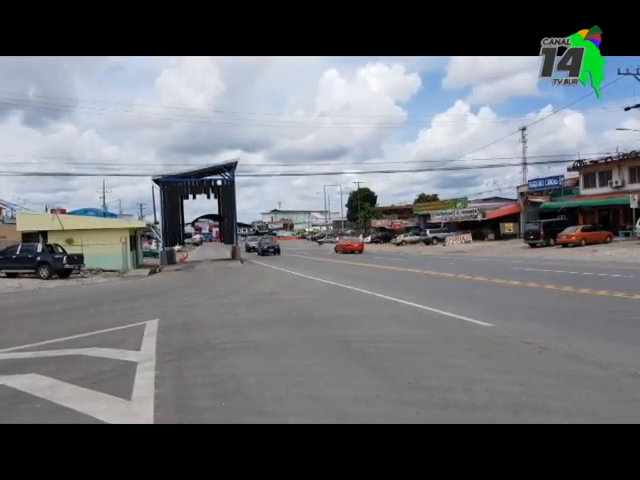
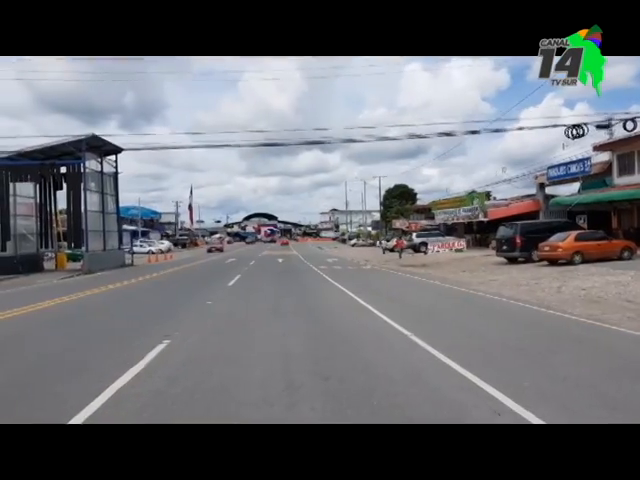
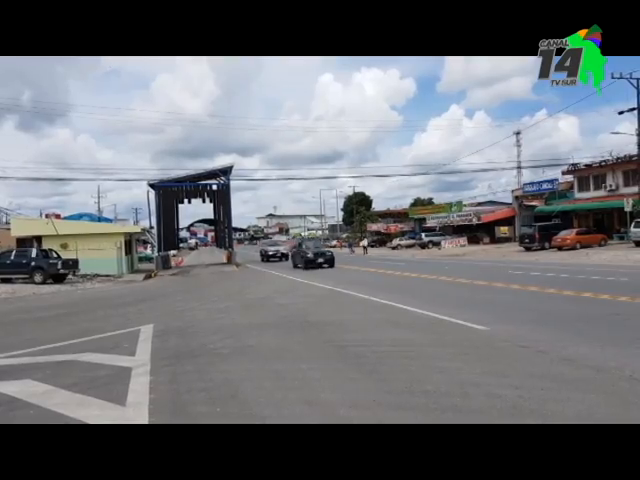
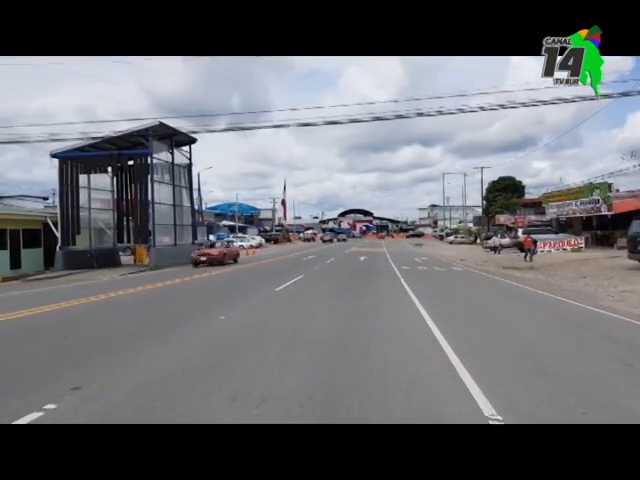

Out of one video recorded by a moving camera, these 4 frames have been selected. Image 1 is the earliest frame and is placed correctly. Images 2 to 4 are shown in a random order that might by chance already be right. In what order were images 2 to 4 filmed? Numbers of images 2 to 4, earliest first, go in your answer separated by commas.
3, 2, 4
